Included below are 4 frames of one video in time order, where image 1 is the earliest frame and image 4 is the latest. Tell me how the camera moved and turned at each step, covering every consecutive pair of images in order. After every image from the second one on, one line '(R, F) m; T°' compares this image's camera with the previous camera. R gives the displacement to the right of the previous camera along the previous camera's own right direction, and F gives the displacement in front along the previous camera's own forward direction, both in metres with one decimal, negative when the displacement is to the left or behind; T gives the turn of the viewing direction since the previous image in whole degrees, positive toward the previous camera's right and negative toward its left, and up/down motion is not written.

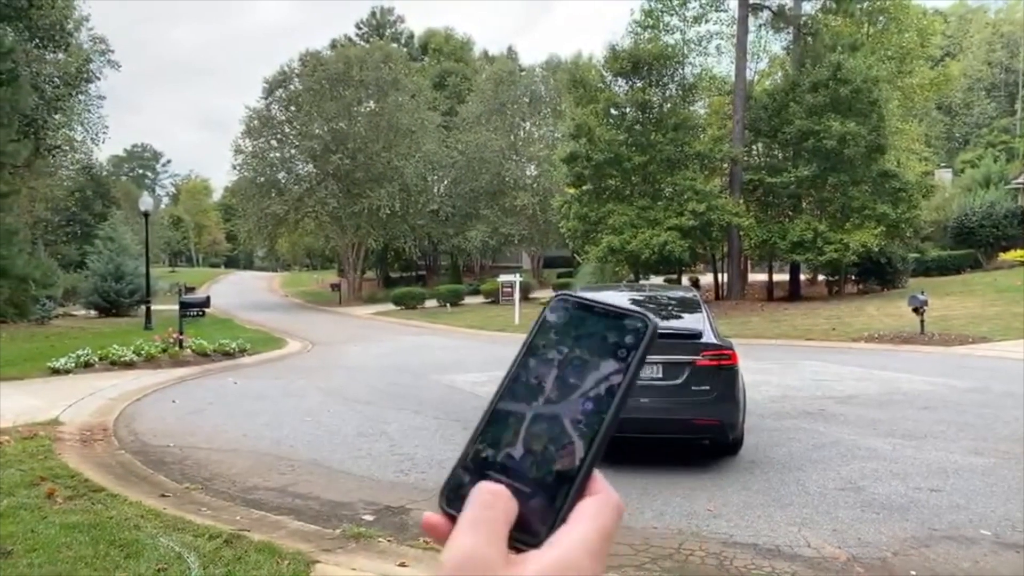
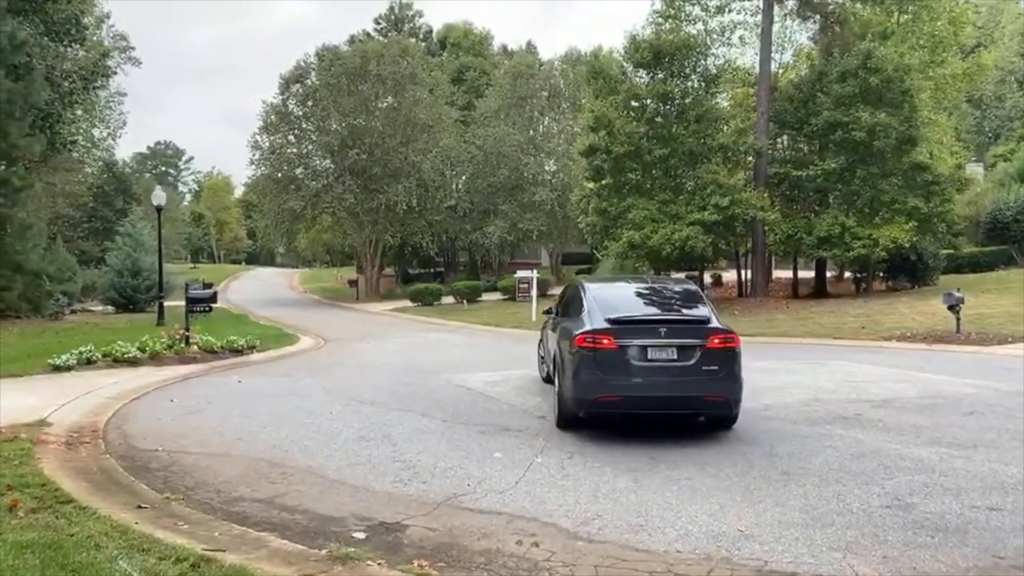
(+0.1, +0.5) m; -1°
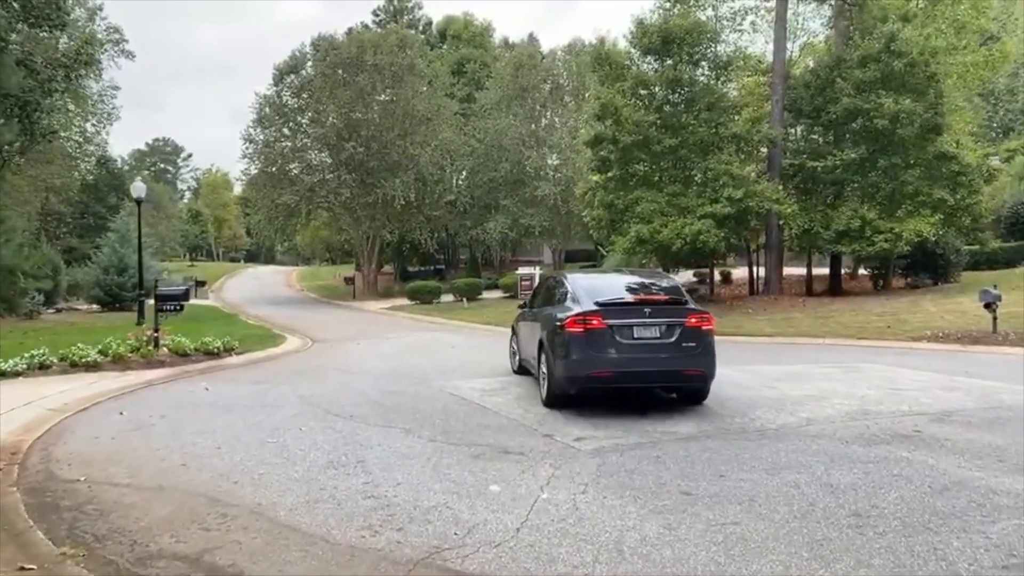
(0.0, +1.2) m; 0°
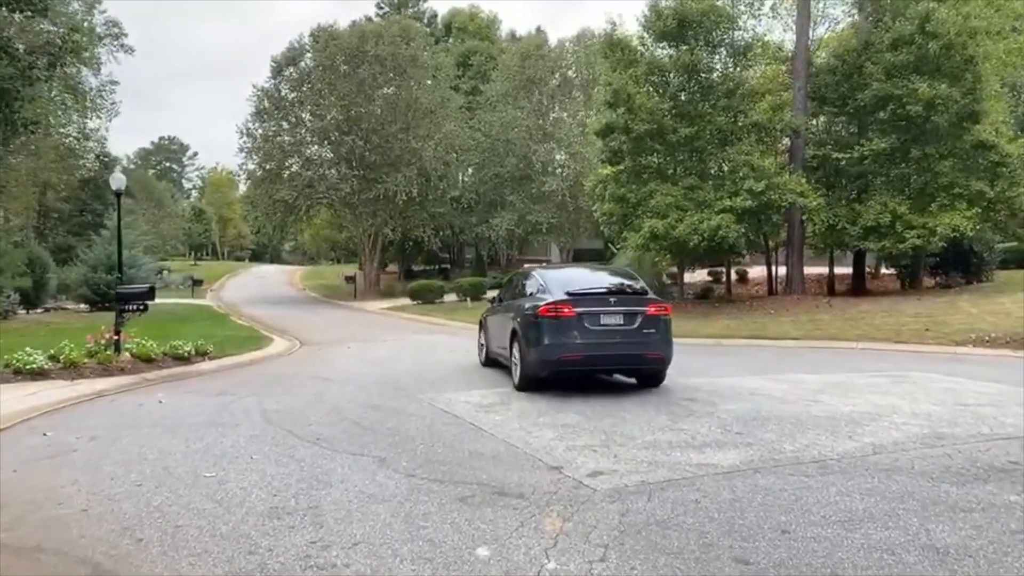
(+0.1, +1.3) m; -1°
